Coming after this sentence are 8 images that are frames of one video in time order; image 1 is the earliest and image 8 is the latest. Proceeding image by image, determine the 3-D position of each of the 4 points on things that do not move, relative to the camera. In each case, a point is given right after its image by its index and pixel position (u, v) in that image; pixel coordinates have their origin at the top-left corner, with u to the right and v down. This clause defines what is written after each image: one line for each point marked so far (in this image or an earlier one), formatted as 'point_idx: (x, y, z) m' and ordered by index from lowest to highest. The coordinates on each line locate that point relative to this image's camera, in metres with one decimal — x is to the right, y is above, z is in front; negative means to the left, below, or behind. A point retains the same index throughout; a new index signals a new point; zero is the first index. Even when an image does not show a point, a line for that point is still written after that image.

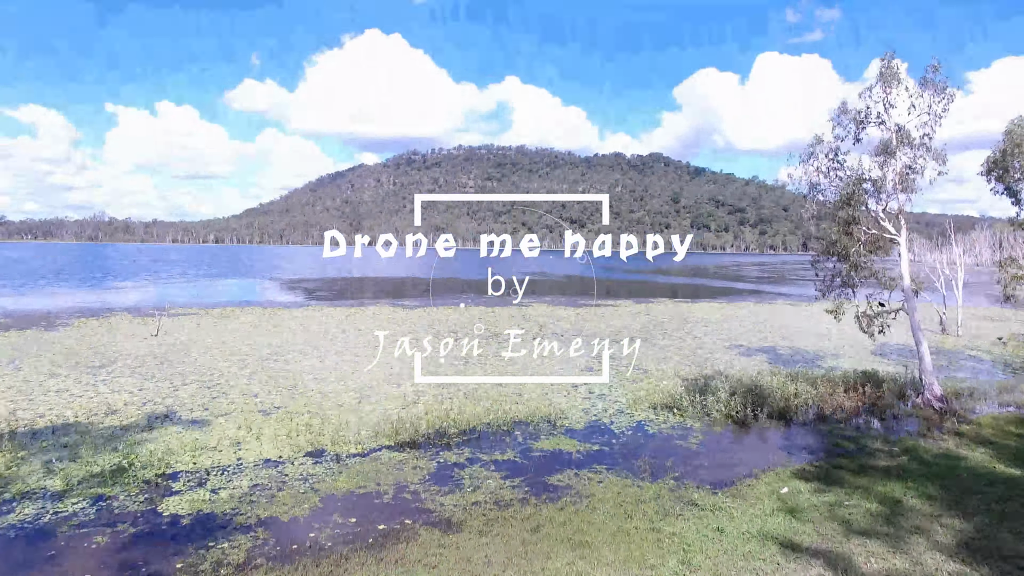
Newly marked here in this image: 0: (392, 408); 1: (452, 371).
0: (-1.4, -1.5, +6.5) m
1: (-1.0, -1.3, +8.8) m
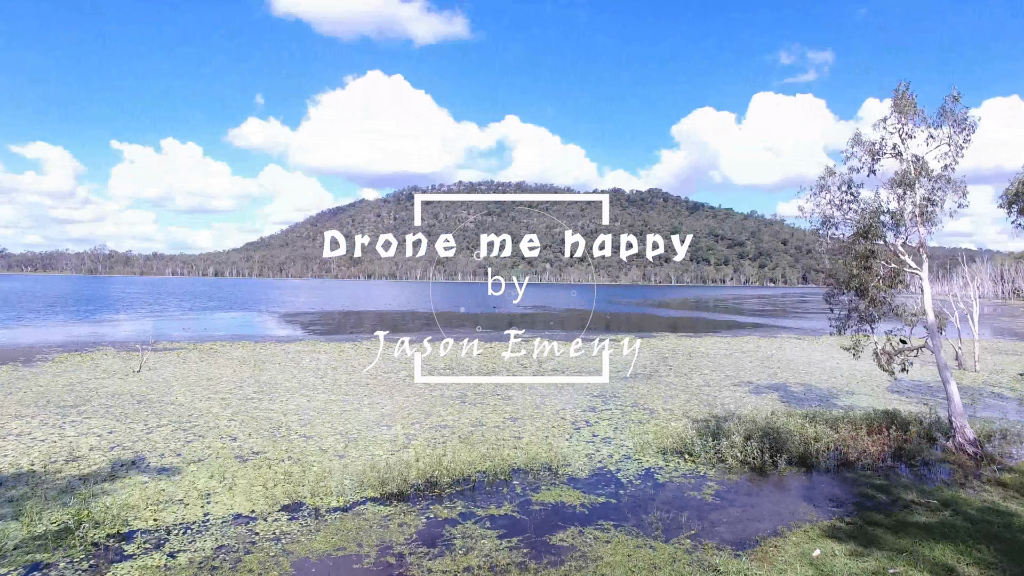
0: (-1.5, -1.9, +6.0) m
1: (-1.0, -1.9, +8.3) m
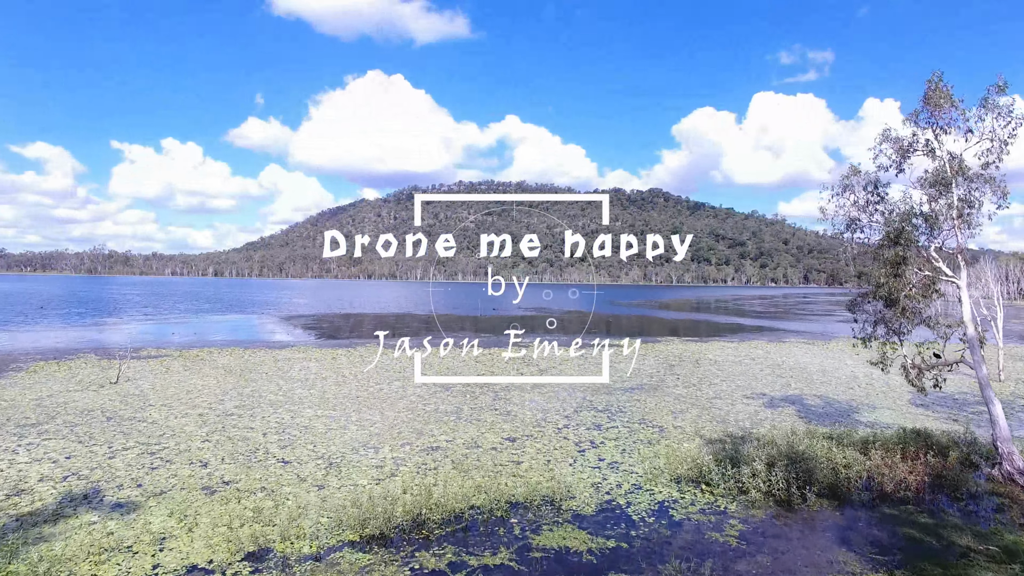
0: (-1.5, -2.0, +5.5) m
1: (-1.0, -2.0, +7.7) m
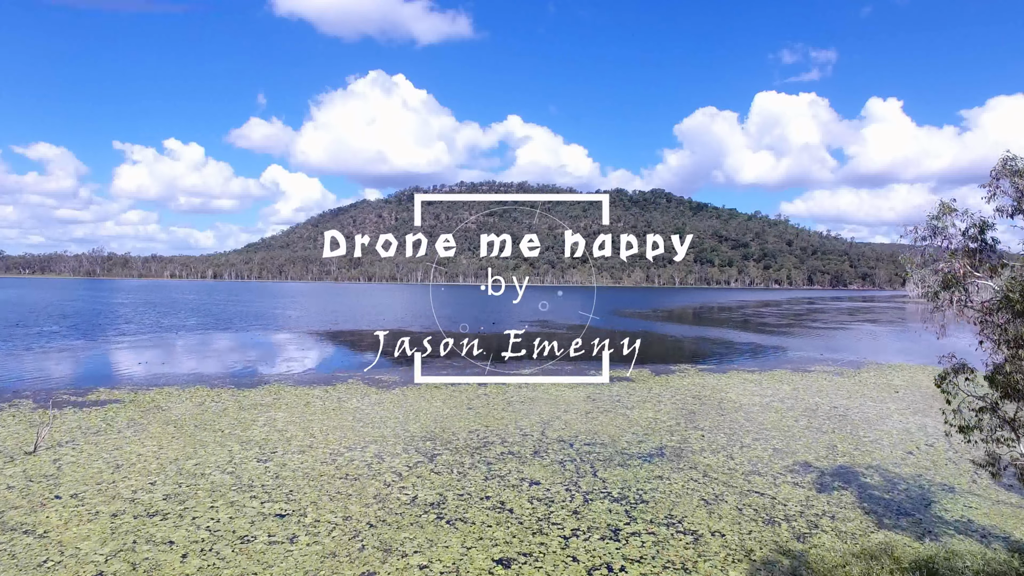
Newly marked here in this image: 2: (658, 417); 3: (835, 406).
0: (-1.6, -2.8, +3.8) m
1: (-1.1, -2.8, +6.0) m
2: (+3.1, -2.8, +11.5) m
3: (+7.5, -2.7, +12.5) m
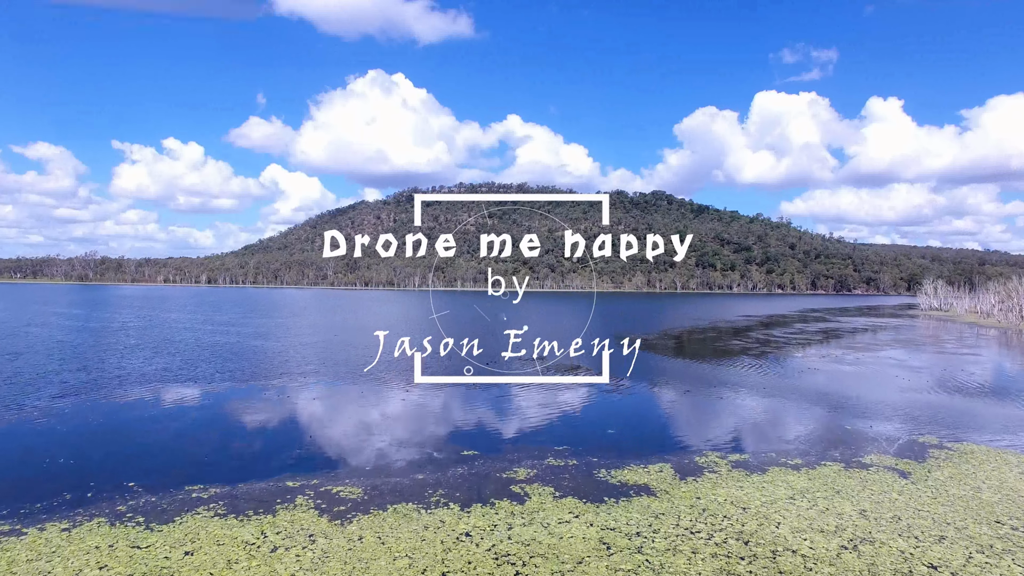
0: (-1.7, -4.8, +0.7) m
1: (-1.3, -4.9, +2.9) m
2: (+2.9, -4.8, +8.4) m
3: (+7.3, -4.8, +9.4) m
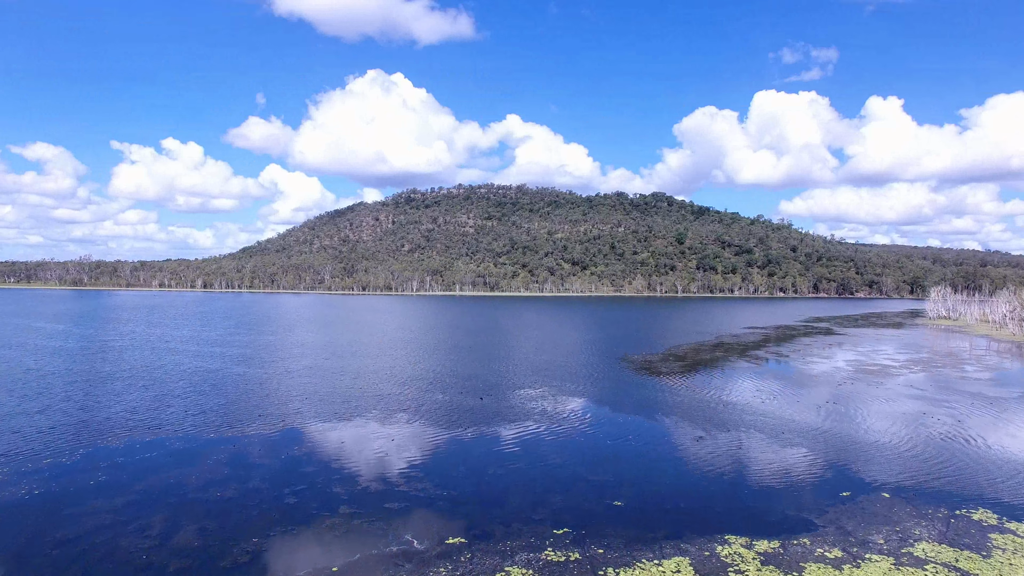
0: (-1.9, -6.4, -1.5) m
1: (-1.4, -6.4, +0.7) m
2: (+2.8, -6.3, +6.2) m
3: (+7.1, -6.3, +7.2) m
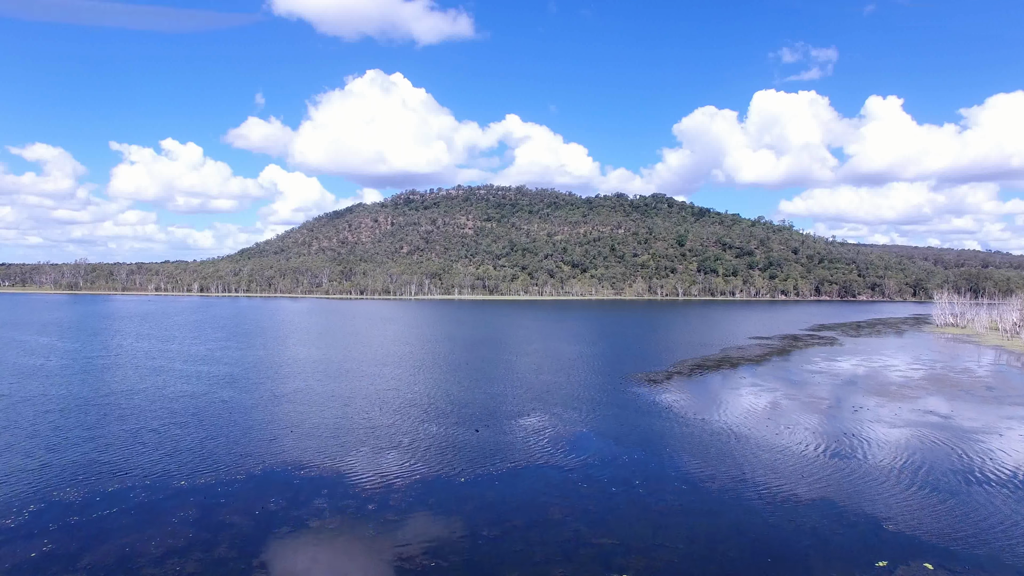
0: (-2.0, -7.6, -3.3) m
1: (-1.5, -7.7, -1.0) m
2: (+2.7, -7.6, +4.4) m
3: (+7.0, -7.6, +5.5) m
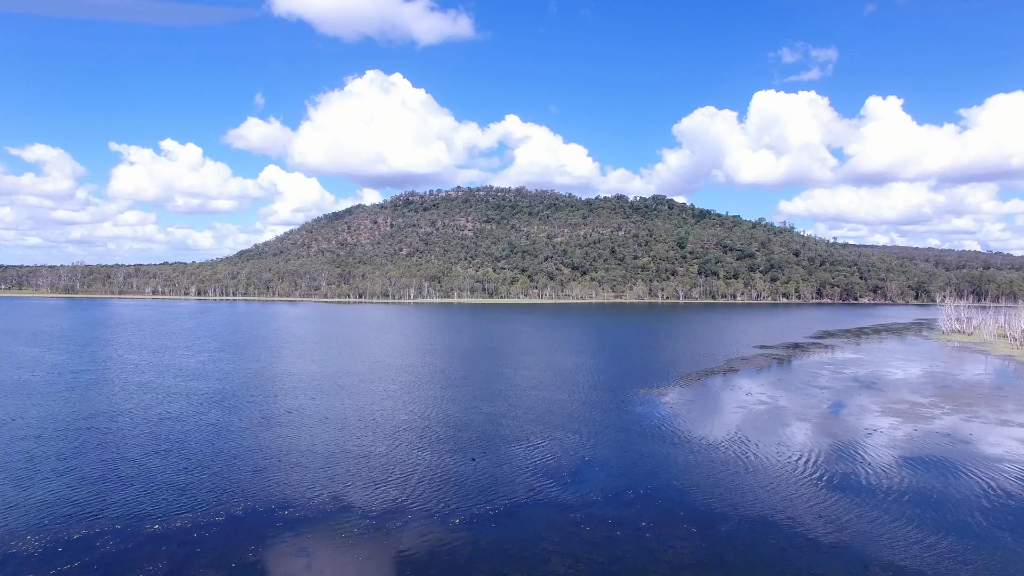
0: (-2.1, -8.7, -4.6) m
1: (-1.6, -8.7, -2.4) m
2: (+2.6, -8.6, +3.1) m
3: (+7.0, -8.6, +4.1) m
